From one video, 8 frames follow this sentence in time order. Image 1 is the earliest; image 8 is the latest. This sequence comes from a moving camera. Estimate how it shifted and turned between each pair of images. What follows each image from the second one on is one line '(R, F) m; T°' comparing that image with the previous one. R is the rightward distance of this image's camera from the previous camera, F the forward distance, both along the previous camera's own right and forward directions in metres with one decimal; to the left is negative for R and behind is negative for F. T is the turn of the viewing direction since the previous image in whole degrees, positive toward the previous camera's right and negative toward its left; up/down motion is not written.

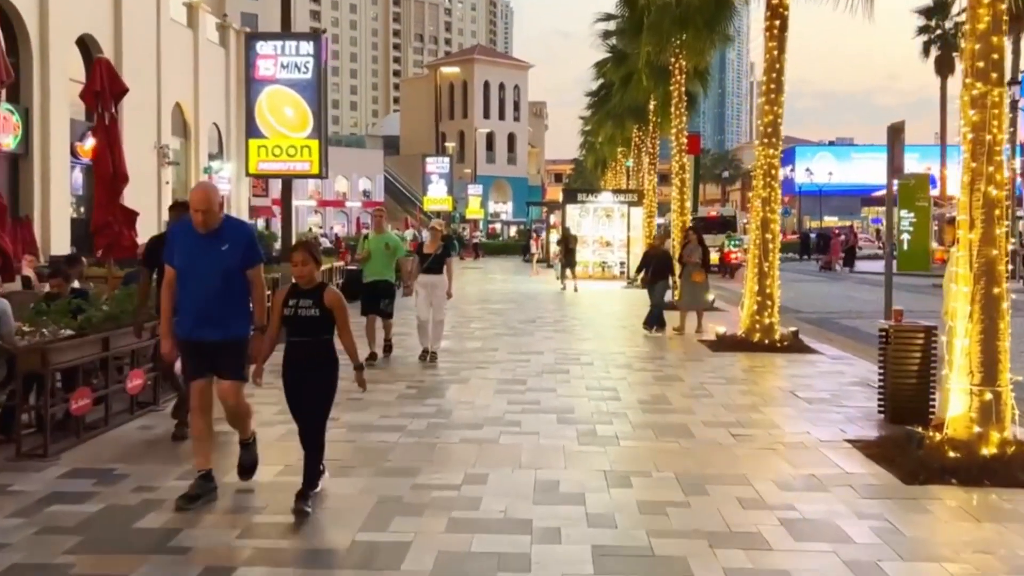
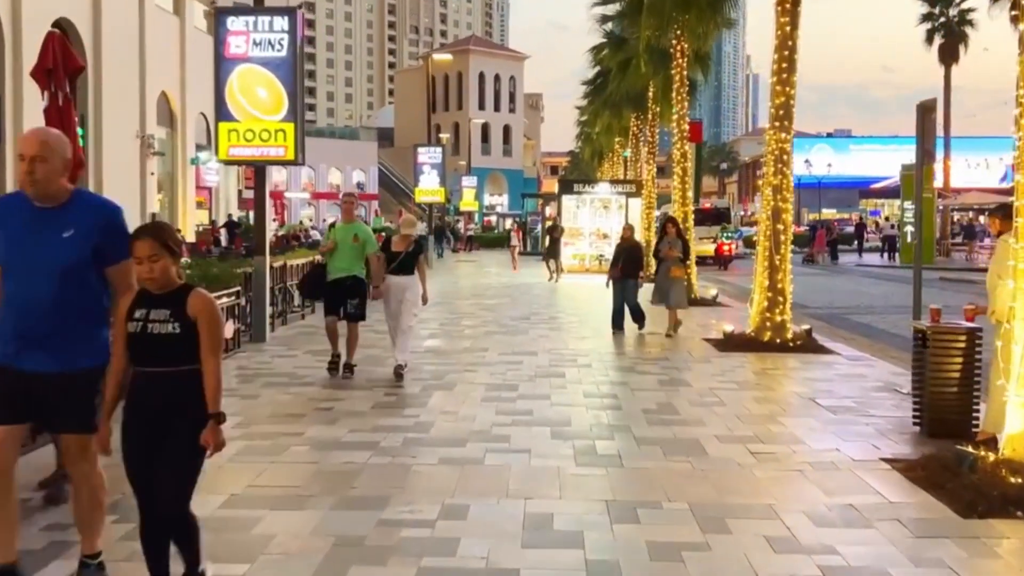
(+0.1, +1.1) m; 0°
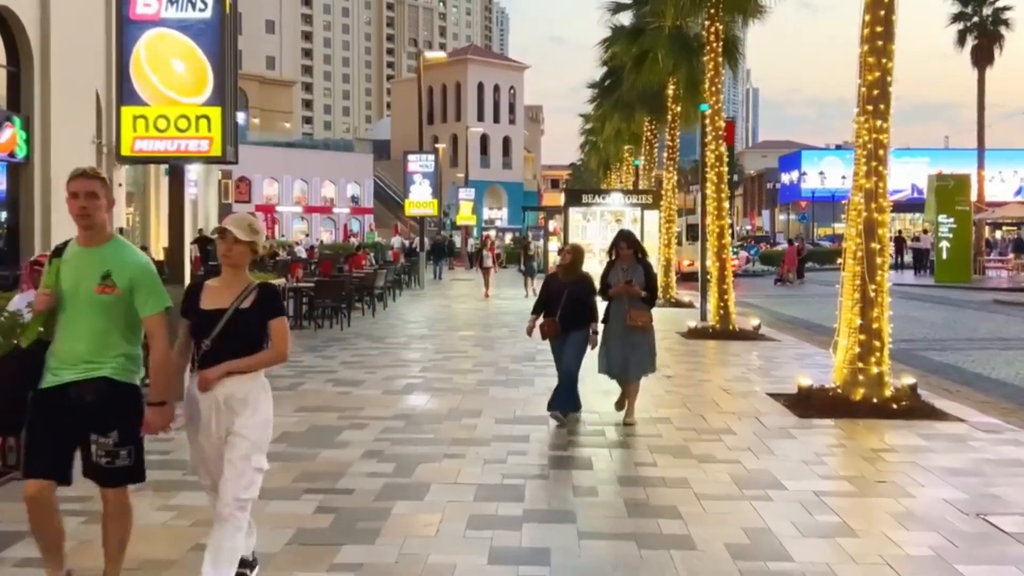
(0.0, +3.6) m; 0°
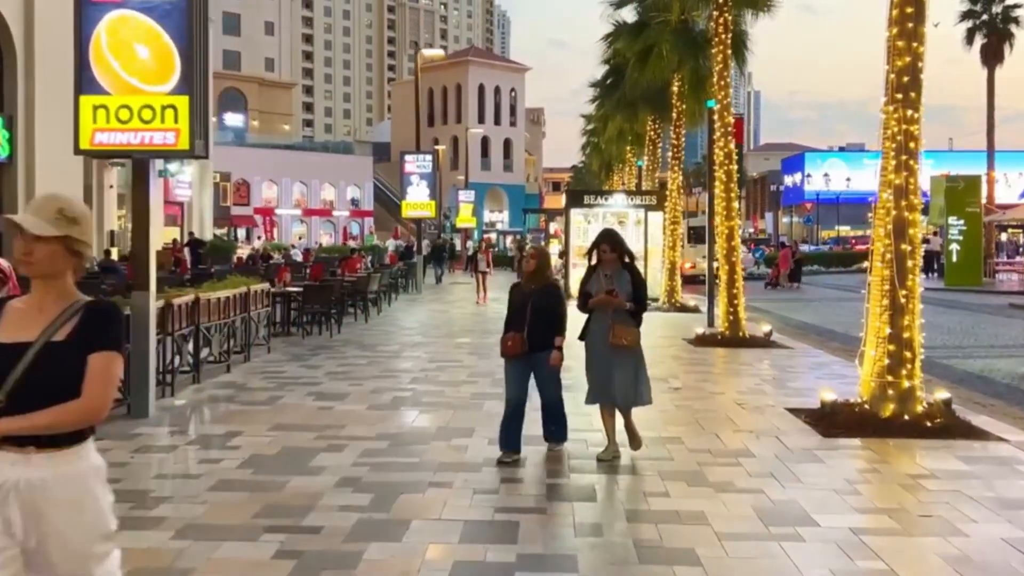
(+0.1, +0.9) m; 0°
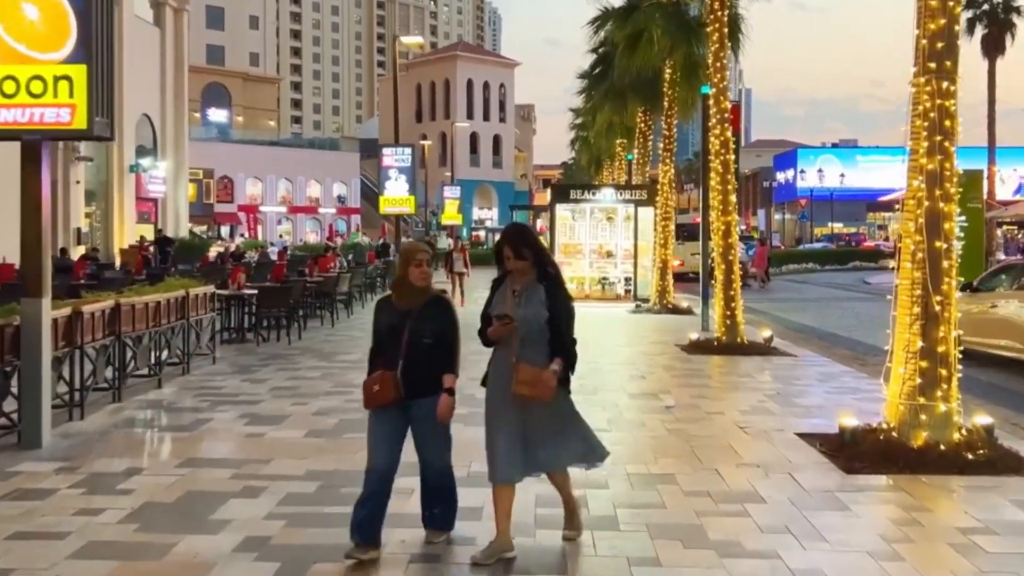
(+0.2, +1.5) m; 0°
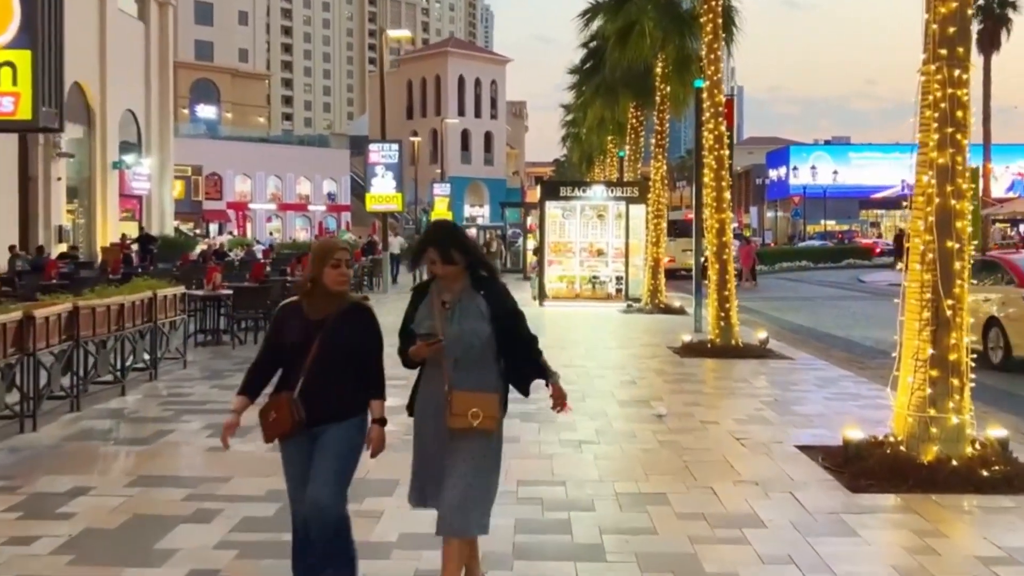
(+0.1, +0.6) m; 0°
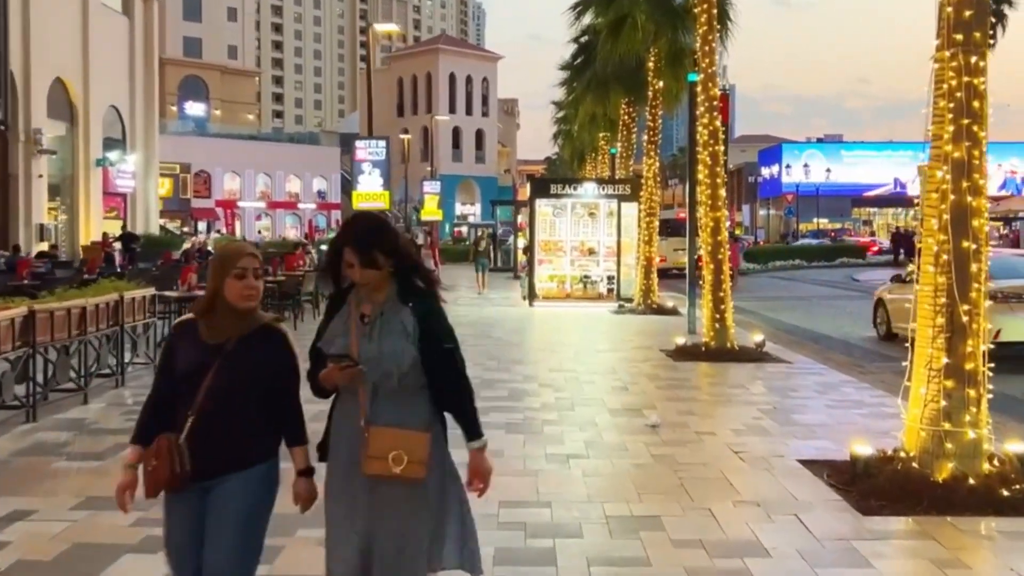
(+0.1, +0.6) m; 0°
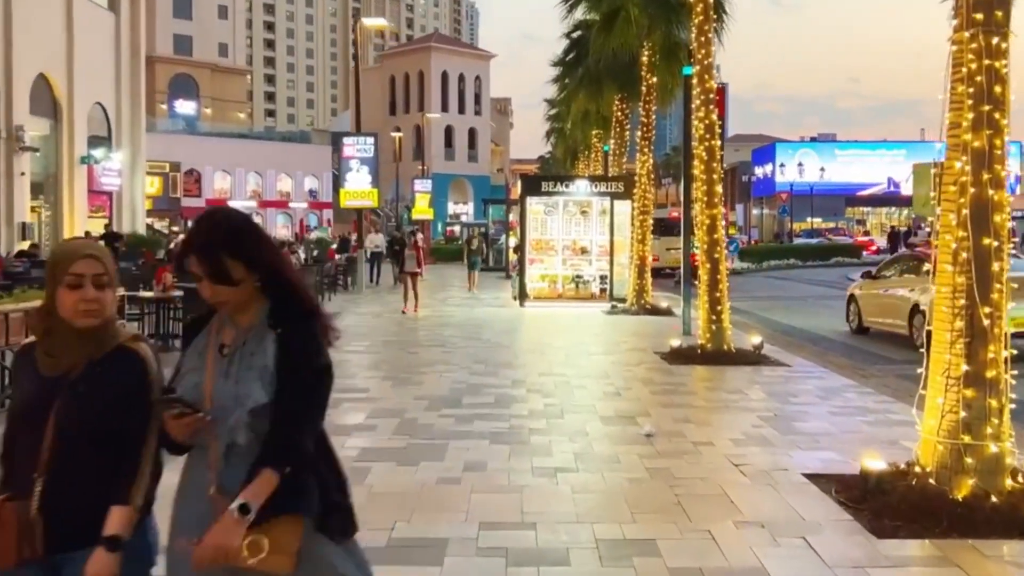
(+0.1, +0.6) m; 0°
